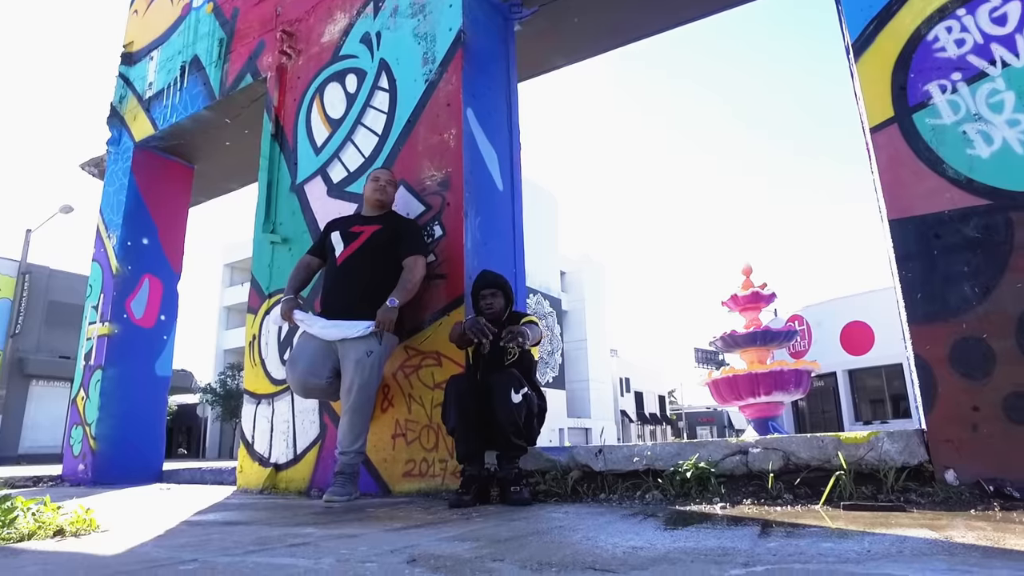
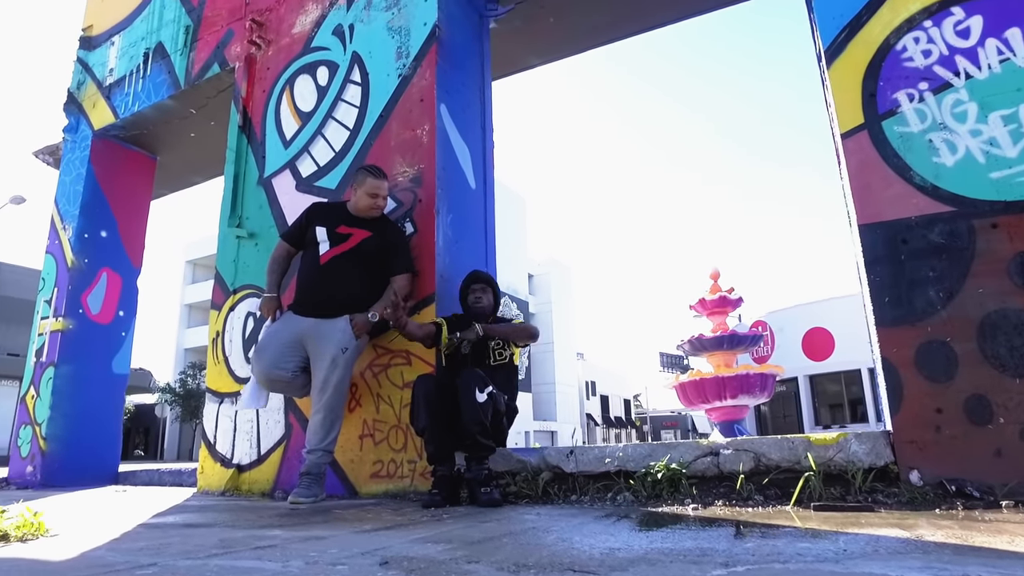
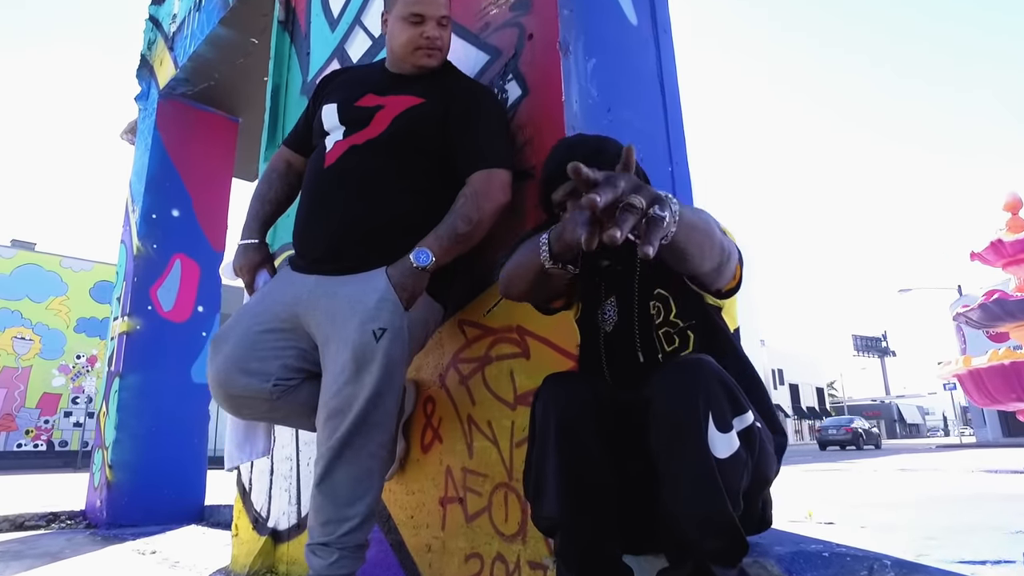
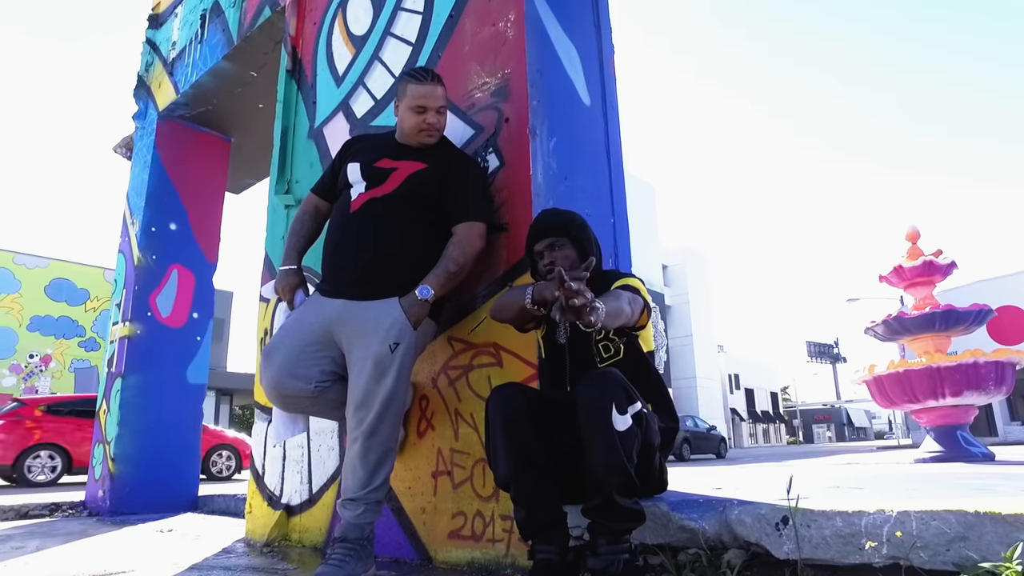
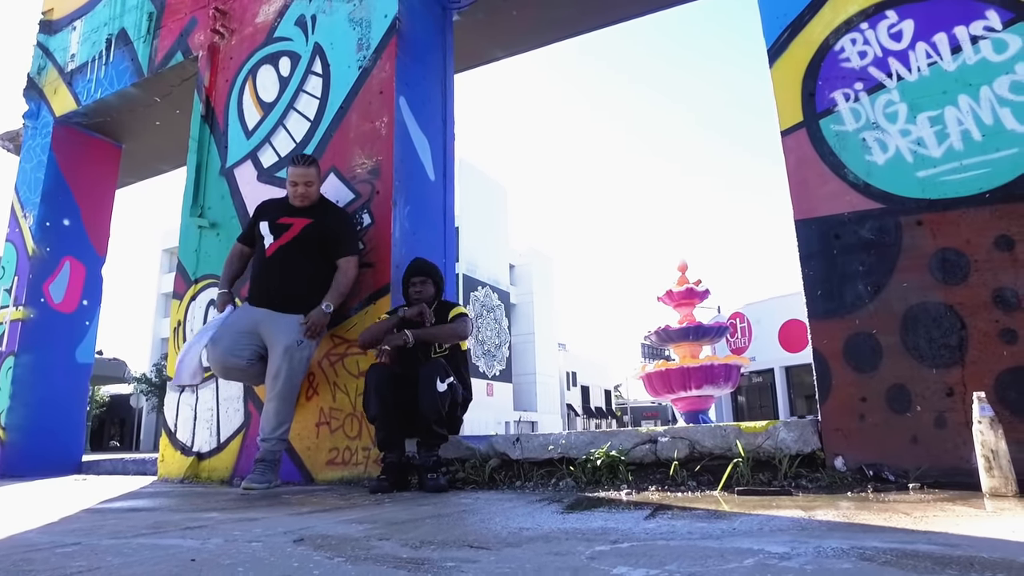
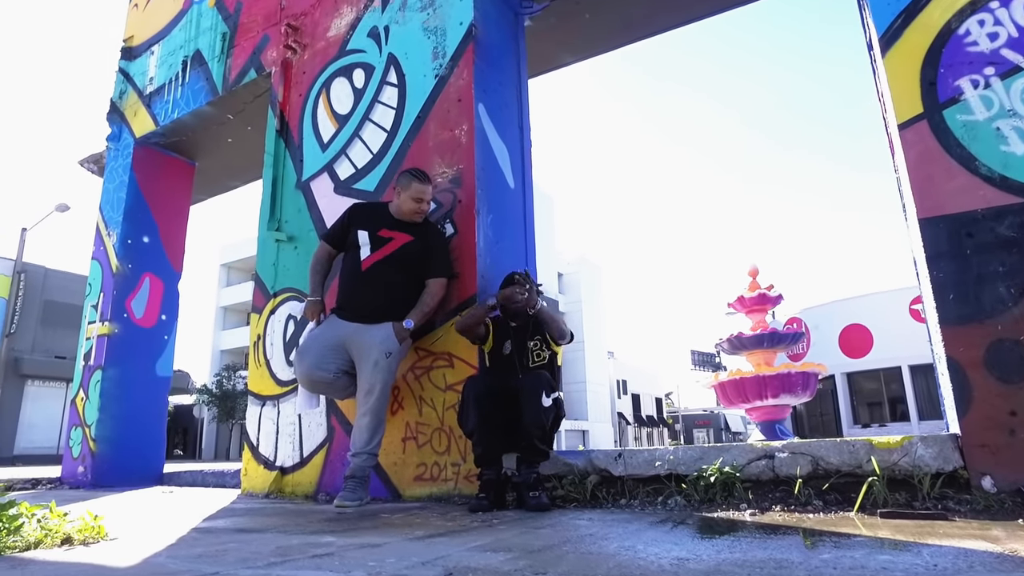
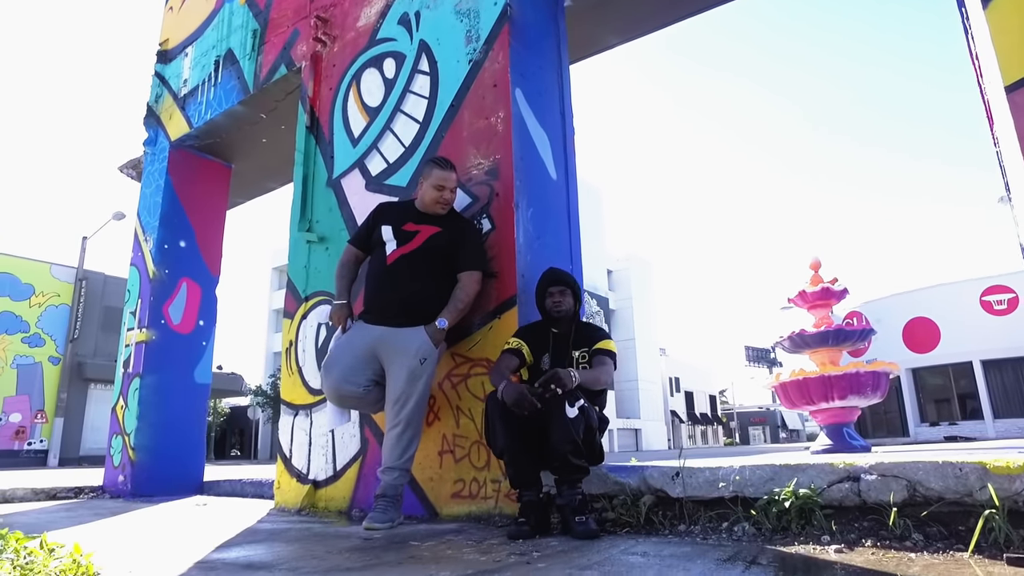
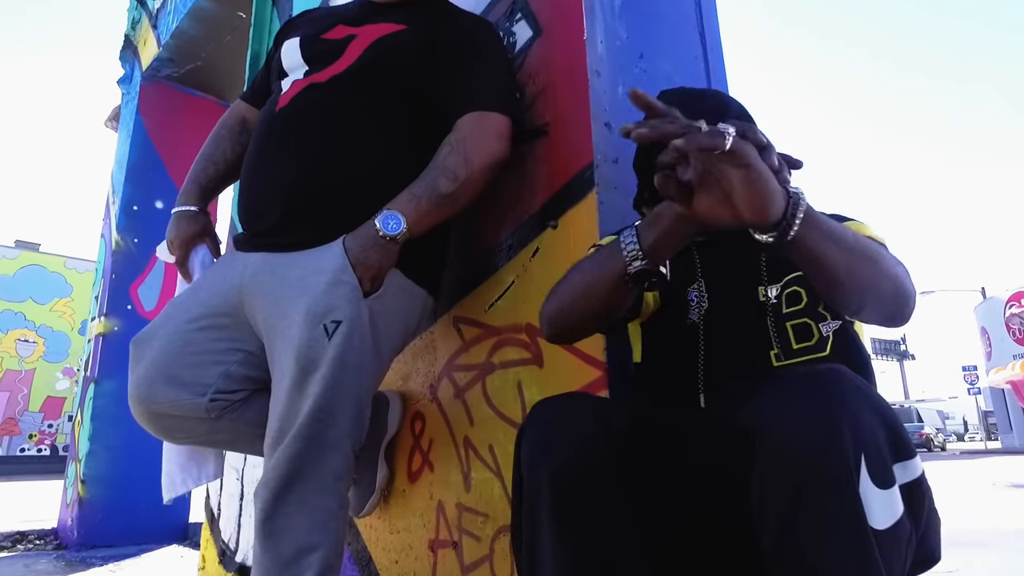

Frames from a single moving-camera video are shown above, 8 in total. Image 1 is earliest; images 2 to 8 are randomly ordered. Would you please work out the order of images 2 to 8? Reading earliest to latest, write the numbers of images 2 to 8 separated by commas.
5, 2, 6, 7, 4, 3, 8
